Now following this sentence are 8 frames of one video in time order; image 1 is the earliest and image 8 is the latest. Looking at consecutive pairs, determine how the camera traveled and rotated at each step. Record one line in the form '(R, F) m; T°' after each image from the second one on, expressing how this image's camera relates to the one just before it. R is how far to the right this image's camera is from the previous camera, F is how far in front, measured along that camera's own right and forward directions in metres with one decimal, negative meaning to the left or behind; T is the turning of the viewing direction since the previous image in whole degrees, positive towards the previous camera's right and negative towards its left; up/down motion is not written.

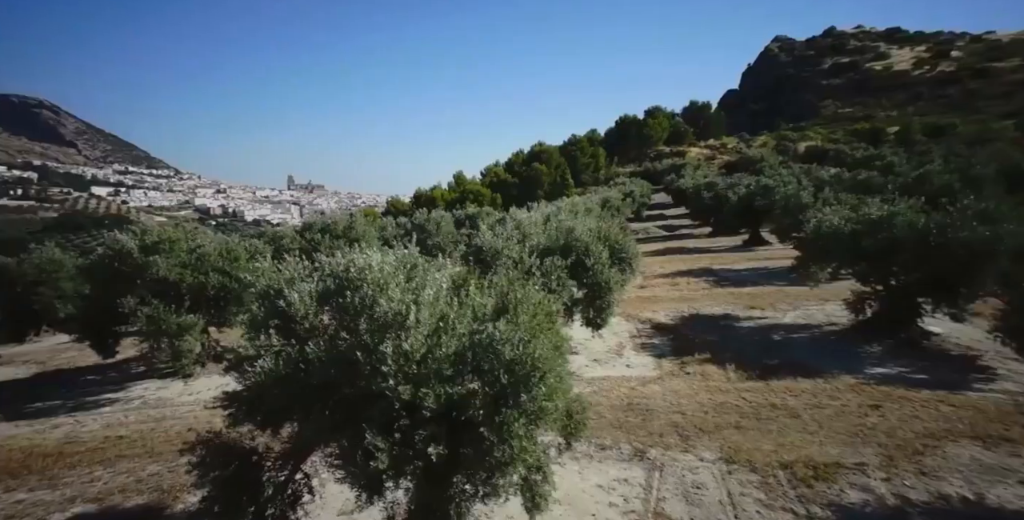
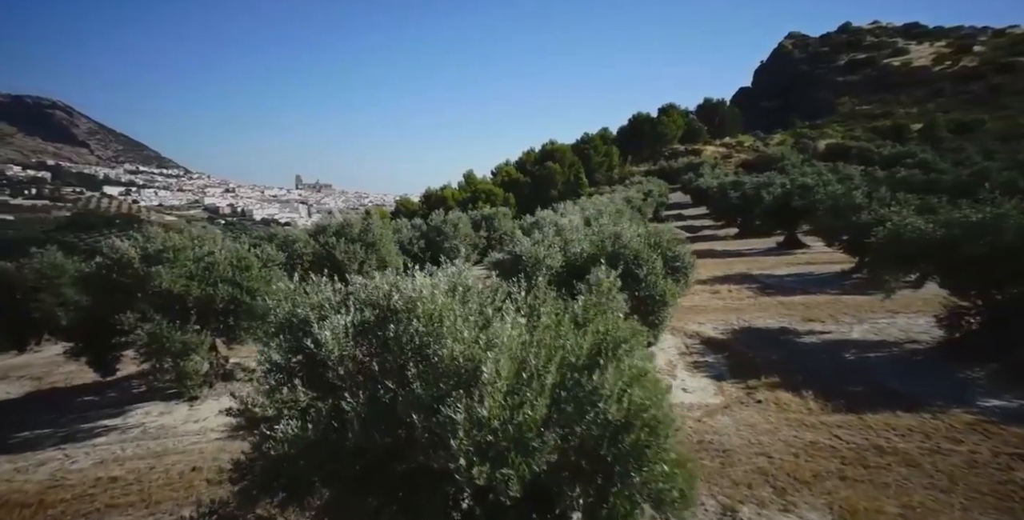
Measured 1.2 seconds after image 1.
(-0.8, +1.6) m; -1°
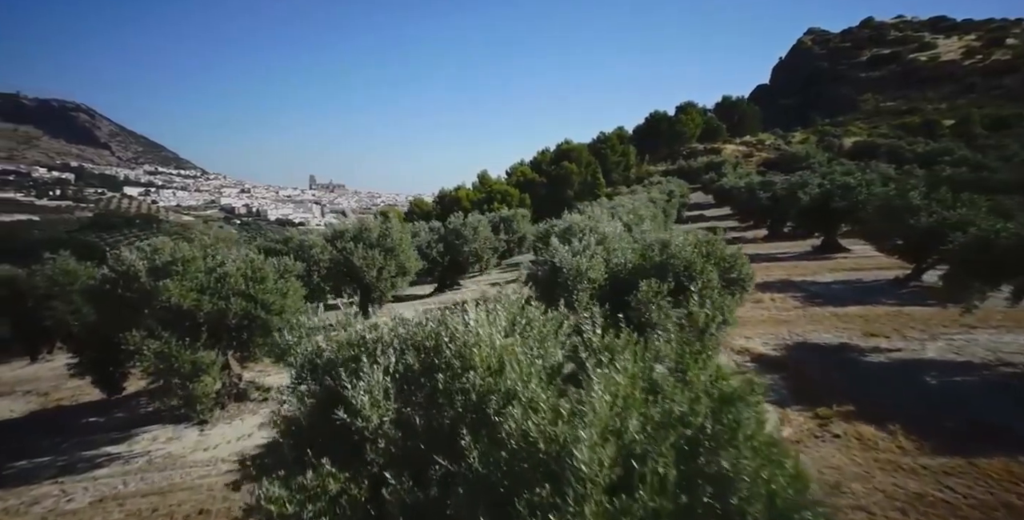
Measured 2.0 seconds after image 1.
(-0.6, +1.3) m; -1°
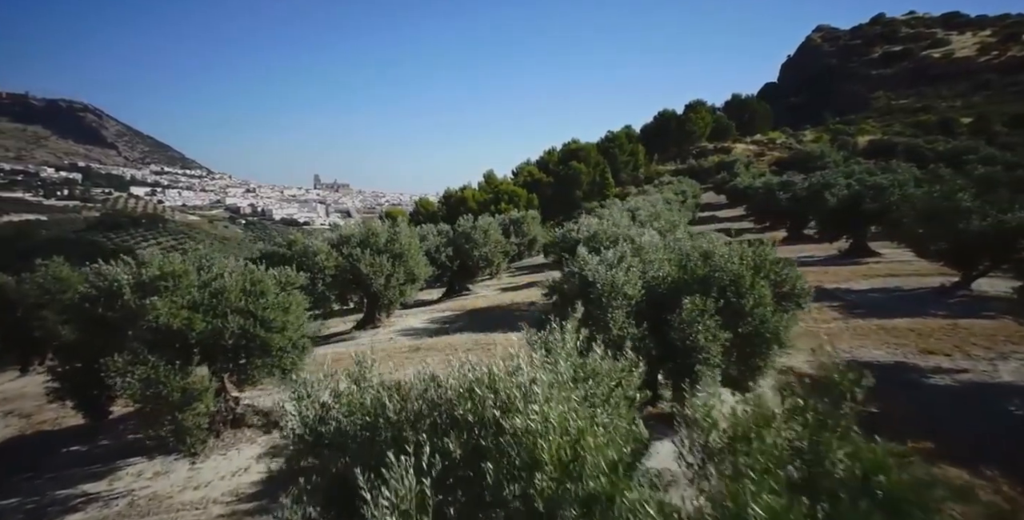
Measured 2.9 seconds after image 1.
(-0.4, +1.4) m; 0°
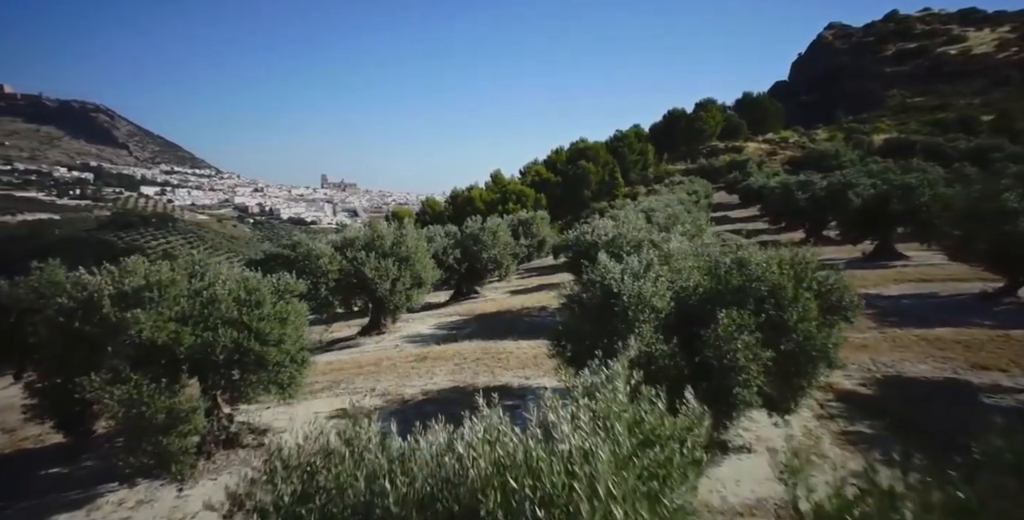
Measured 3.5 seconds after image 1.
(-0.2, +1.1) m; -1°
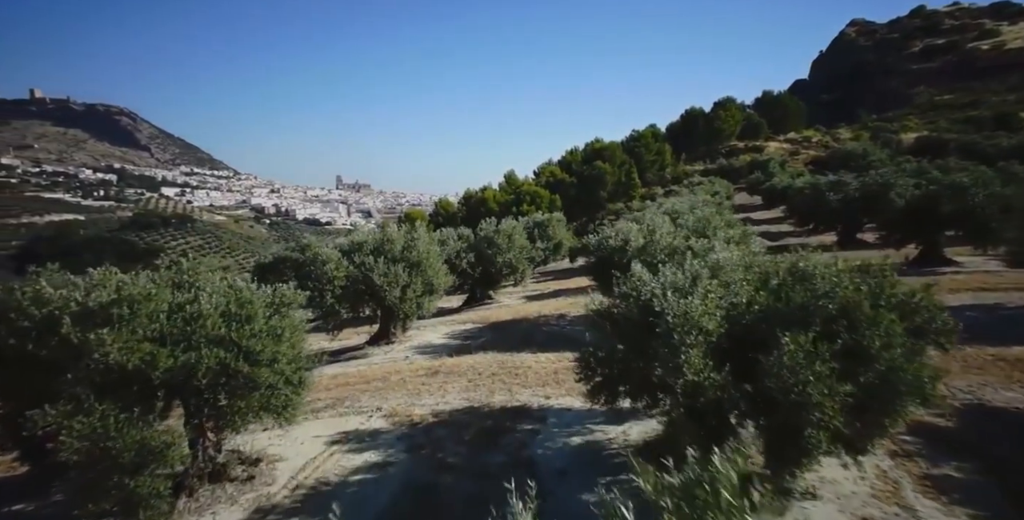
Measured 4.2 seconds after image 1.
(-0.2, +1.6) m; -1°
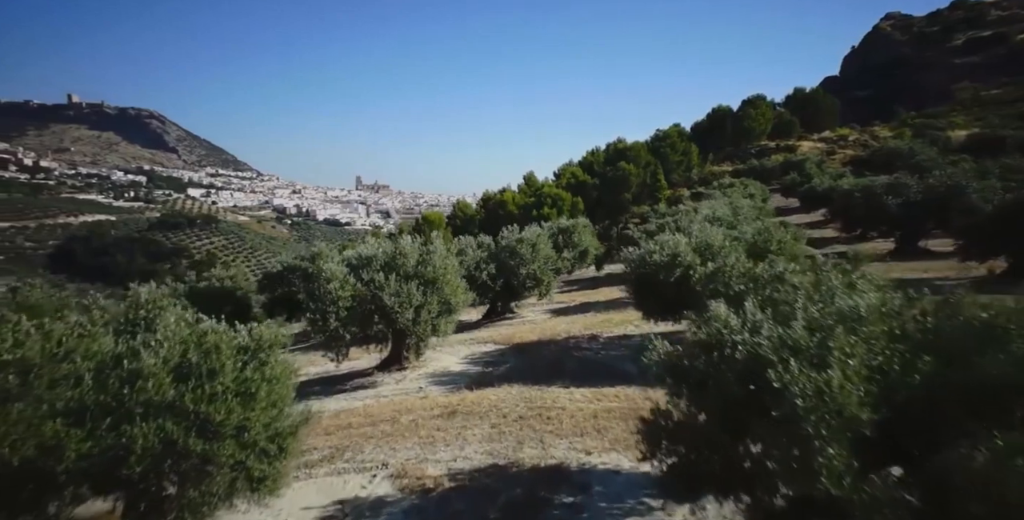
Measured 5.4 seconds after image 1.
(-0.4, +3.0) m; -2°
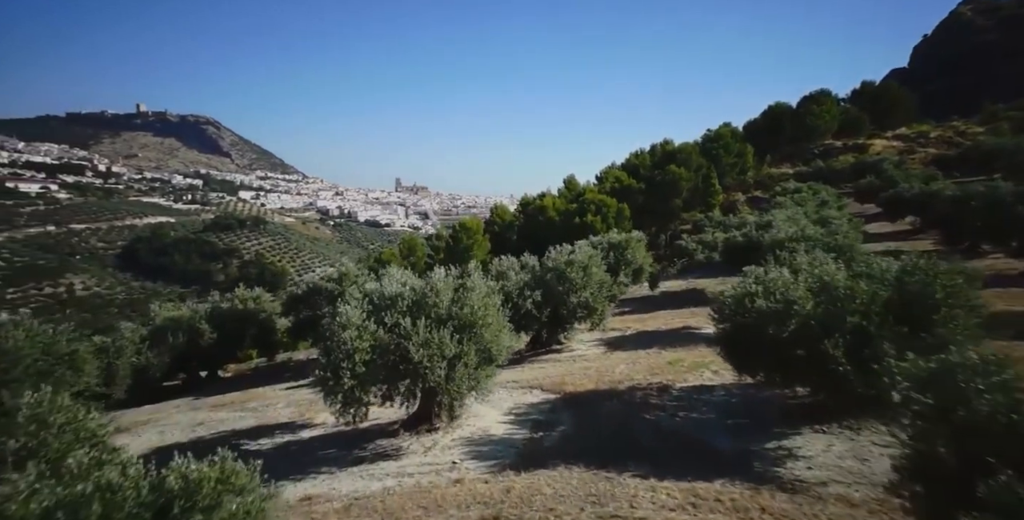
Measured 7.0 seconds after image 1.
(-0.5, +4.5) m; -4°
